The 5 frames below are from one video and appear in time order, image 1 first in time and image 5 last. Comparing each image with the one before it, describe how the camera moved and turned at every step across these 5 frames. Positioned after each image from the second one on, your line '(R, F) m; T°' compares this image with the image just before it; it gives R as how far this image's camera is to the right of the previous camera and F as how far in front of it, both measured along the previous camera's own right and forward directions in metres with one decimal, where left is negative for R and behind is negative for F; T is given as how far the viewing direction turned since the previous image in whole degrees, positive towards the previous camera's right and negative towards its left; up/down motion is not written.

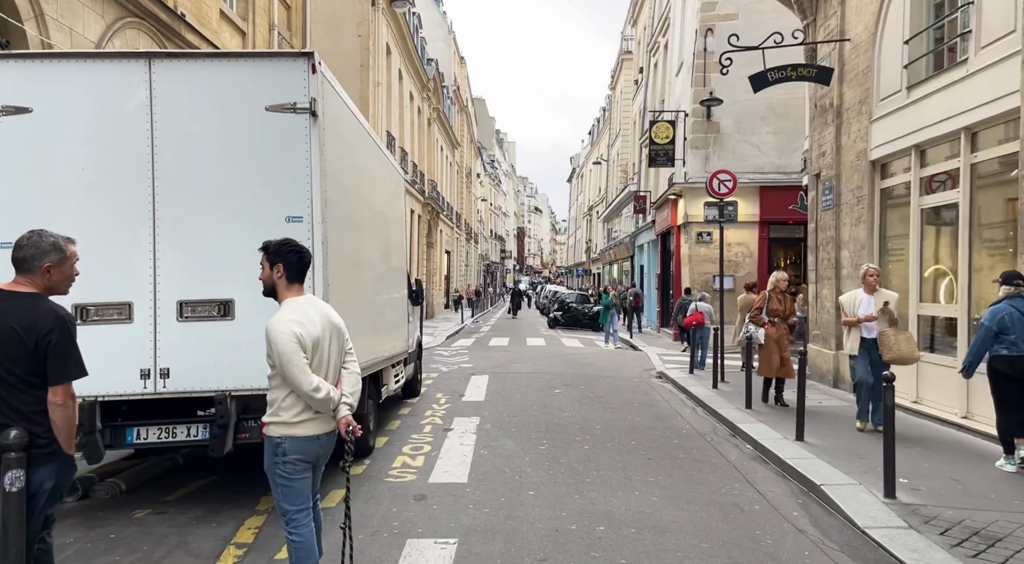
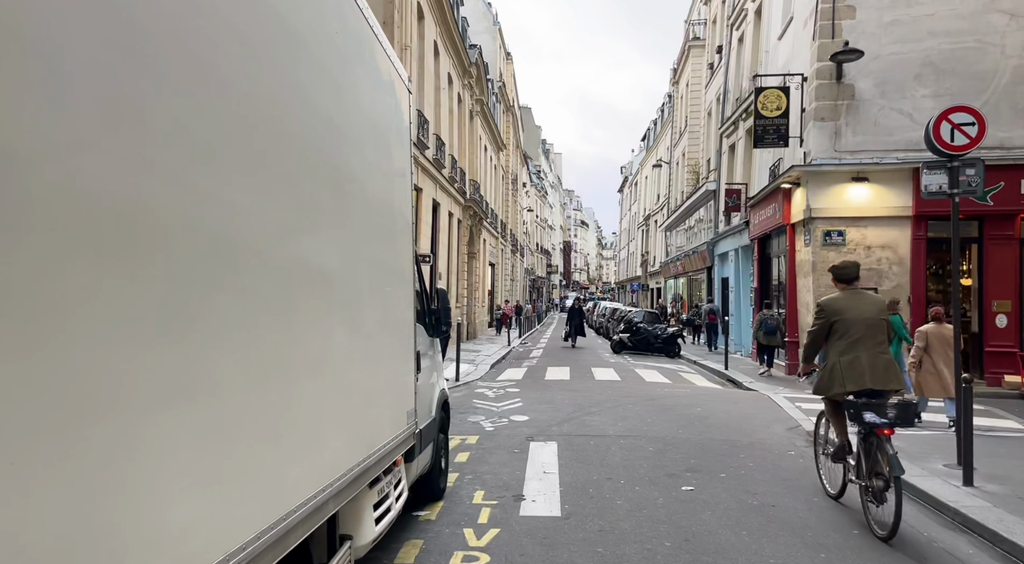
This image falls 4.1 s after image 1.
(-0.4, +4.2) m; -4°
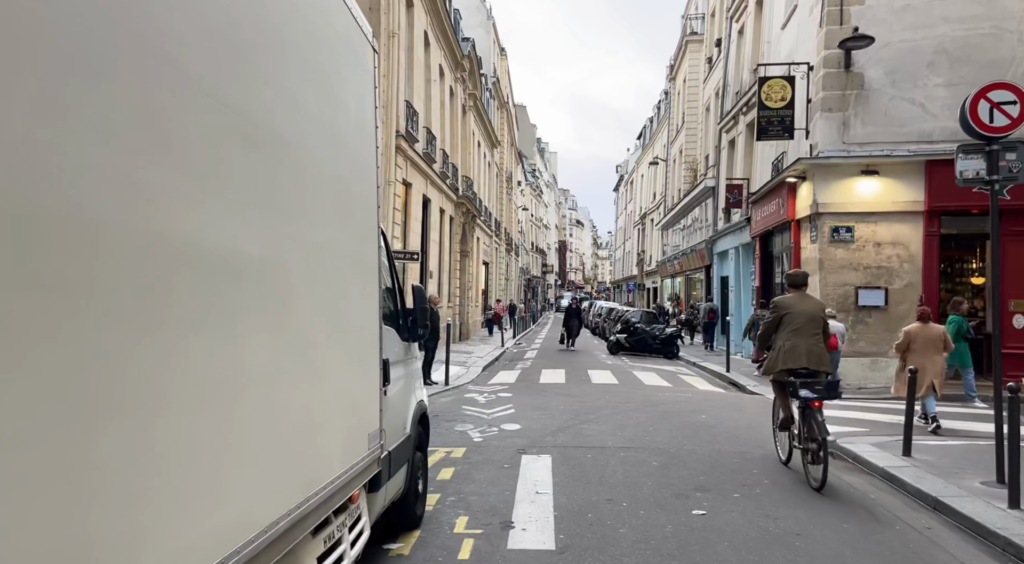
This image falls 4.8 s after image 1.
(+0.1, +0.7) m; 0°
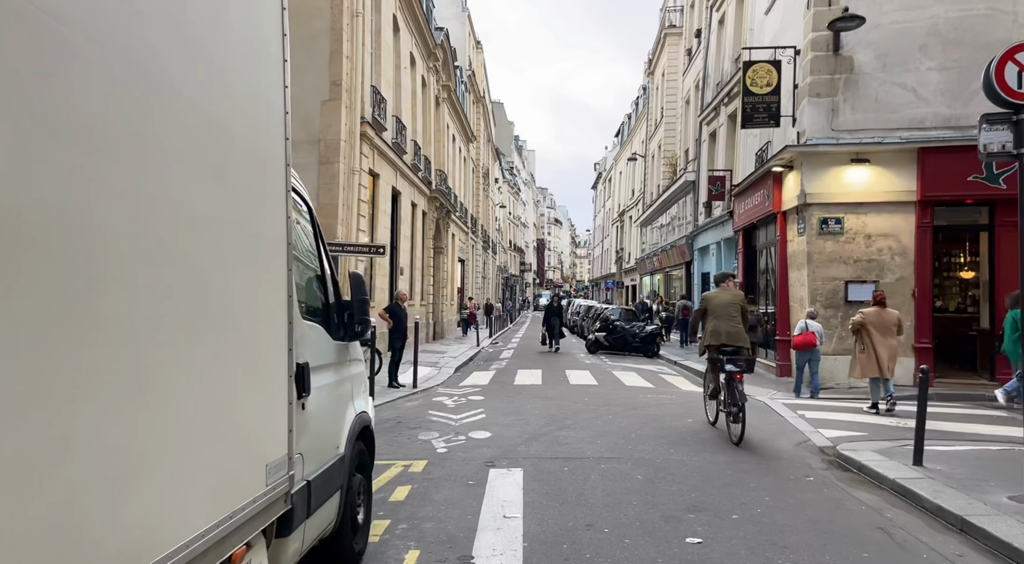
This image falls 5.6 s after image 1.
(+0.1, +0.8) m; +2°
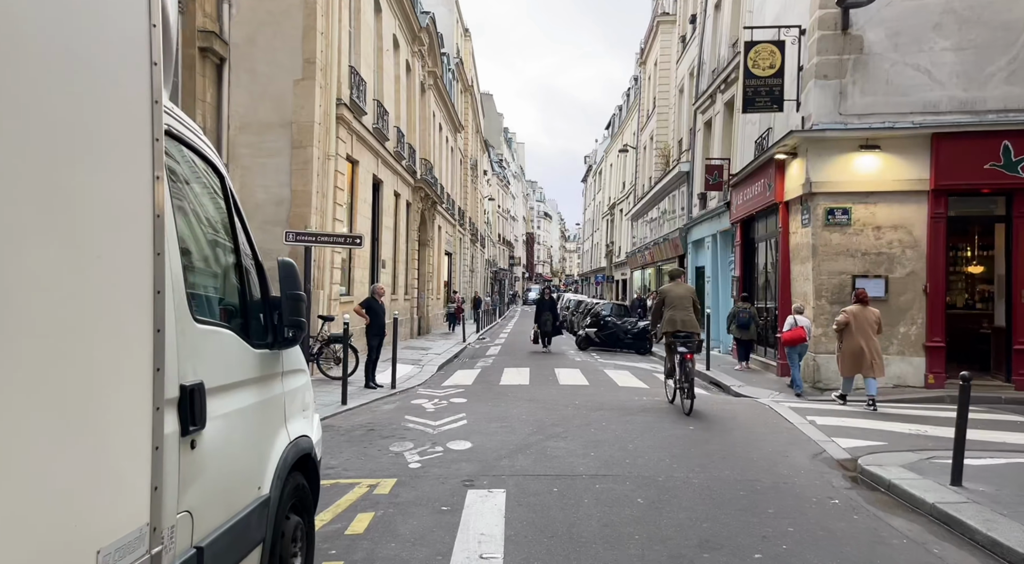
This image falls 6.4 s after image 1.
(+0.1, +0.8) m; +1°
